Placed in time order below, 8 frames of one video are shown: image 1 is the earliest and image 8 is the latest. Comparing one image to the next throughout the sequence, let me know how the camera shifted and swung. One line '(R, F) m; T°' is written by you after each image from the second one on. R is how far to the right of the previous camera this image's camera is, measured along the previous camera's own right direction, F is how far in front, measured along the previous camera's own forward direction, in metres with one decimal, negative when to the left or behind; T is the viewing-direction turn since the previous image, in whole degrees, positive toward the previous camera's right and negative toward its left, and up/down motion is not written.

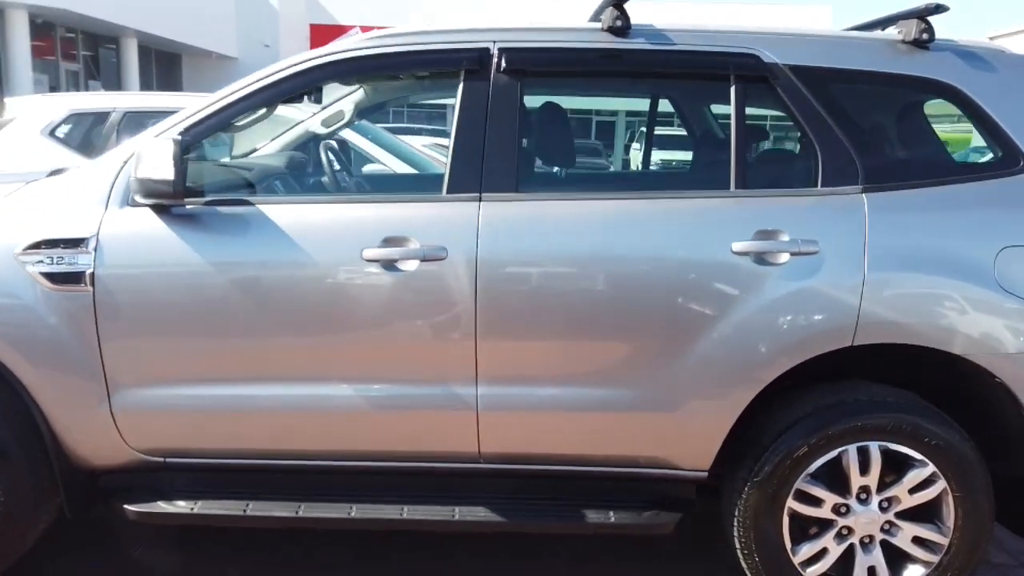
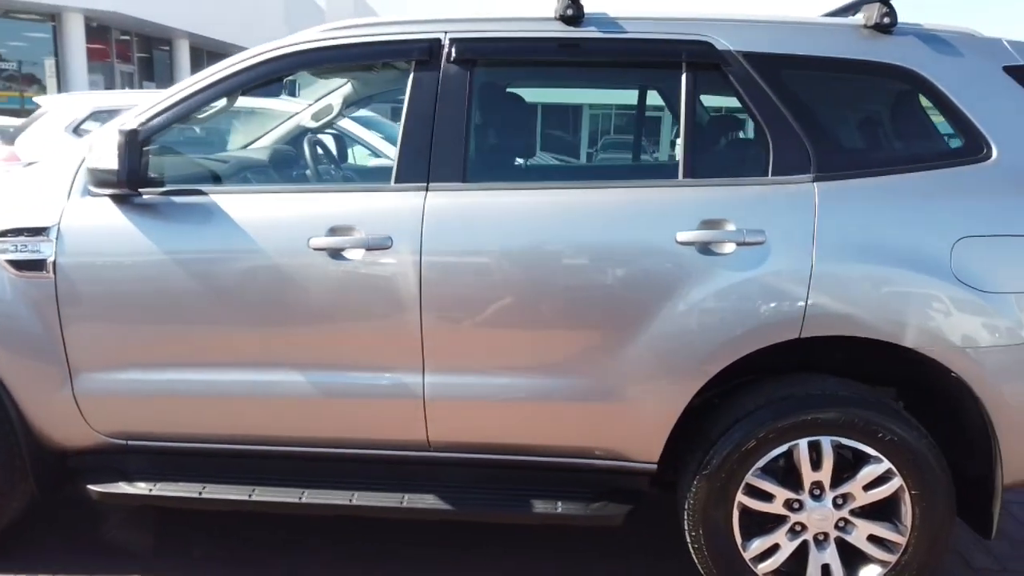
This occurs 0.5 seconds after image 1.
(+0.4, 0.0) m; -4°
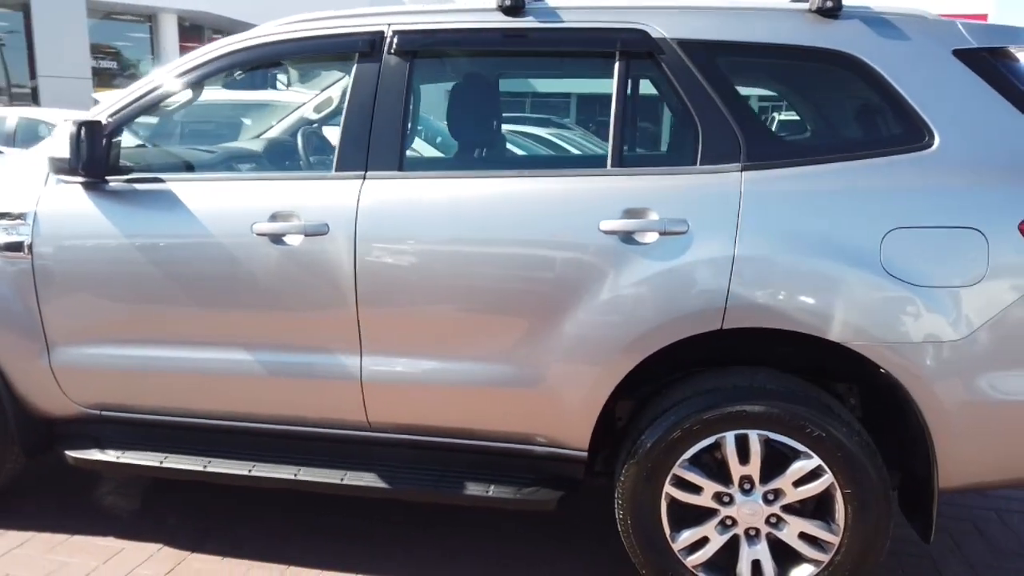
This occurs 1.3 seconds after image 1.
(+0.6, 0.0) m; -6°
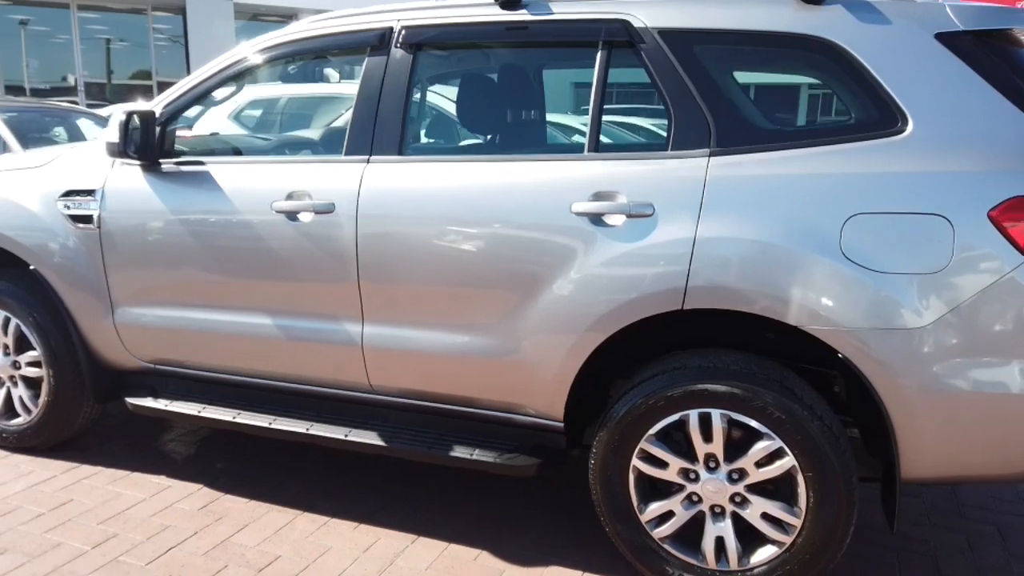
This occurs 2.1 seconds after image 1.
(+0.6, -0.1) m; -9°
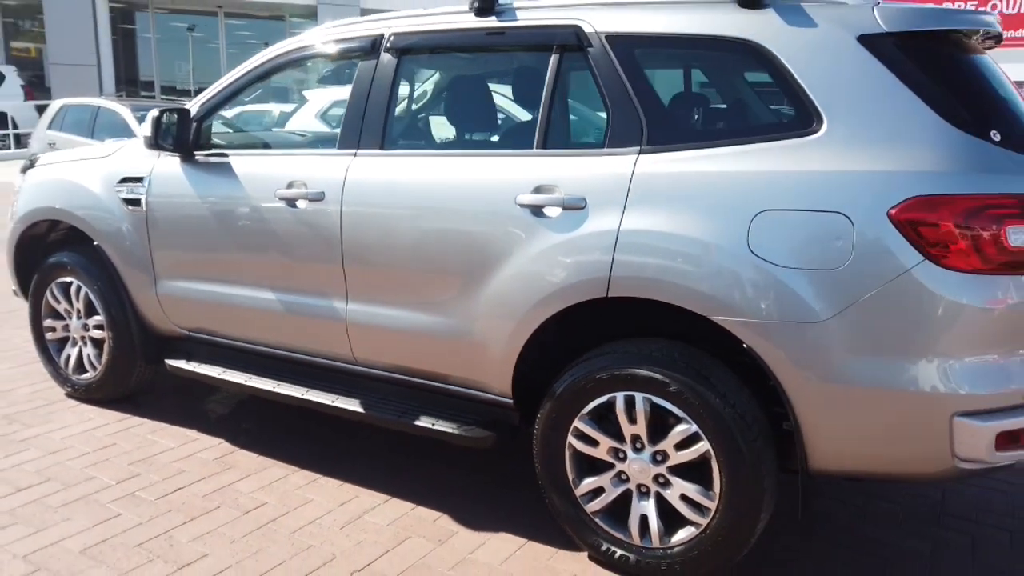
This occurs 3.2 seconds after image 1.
(+0.7, -0.2) m; -9°
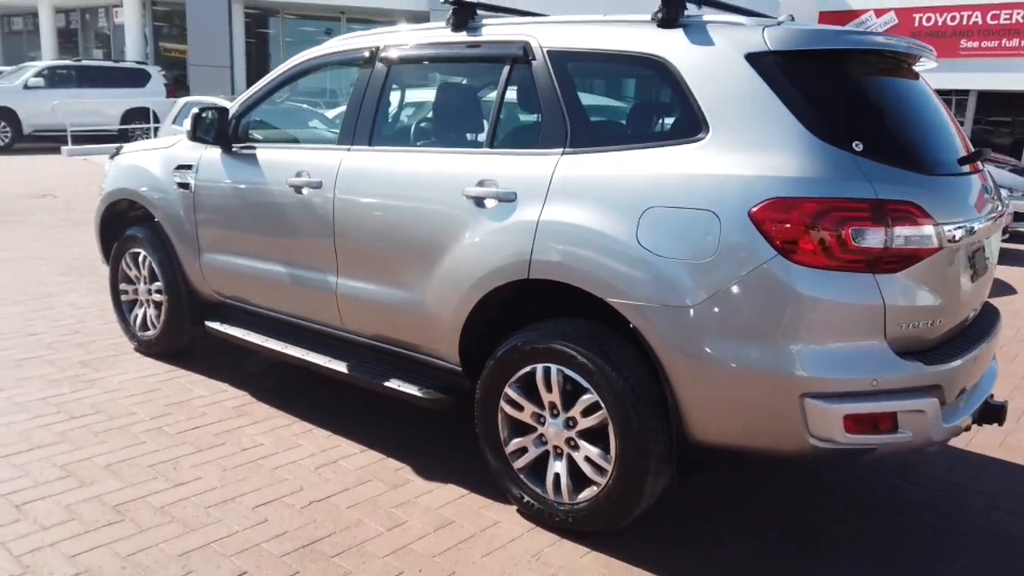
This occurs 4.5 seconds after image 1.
(+0.8, -0.4) m; -8°
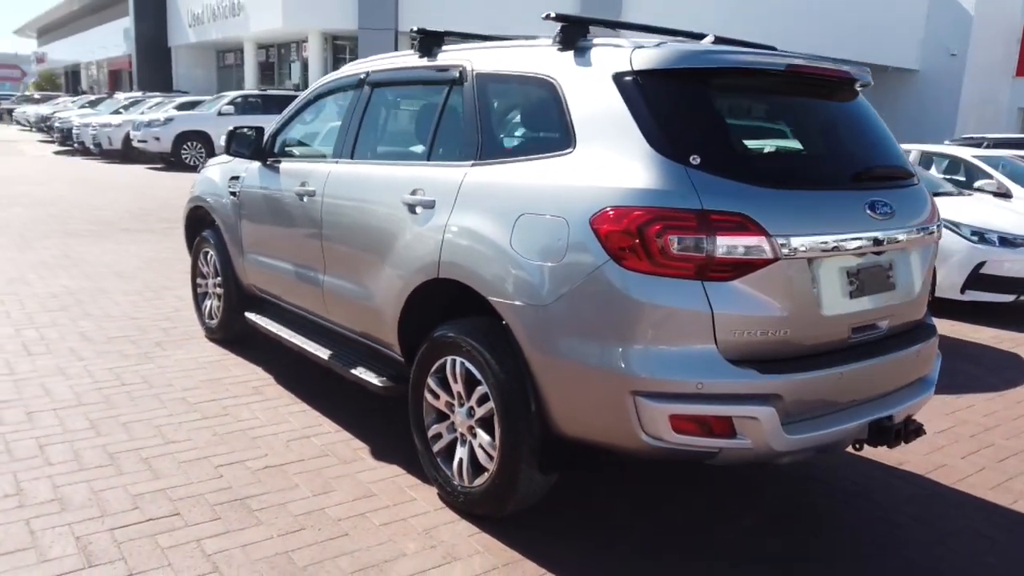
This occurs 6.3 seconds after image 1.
(+1.2, -0.2) m; -13°
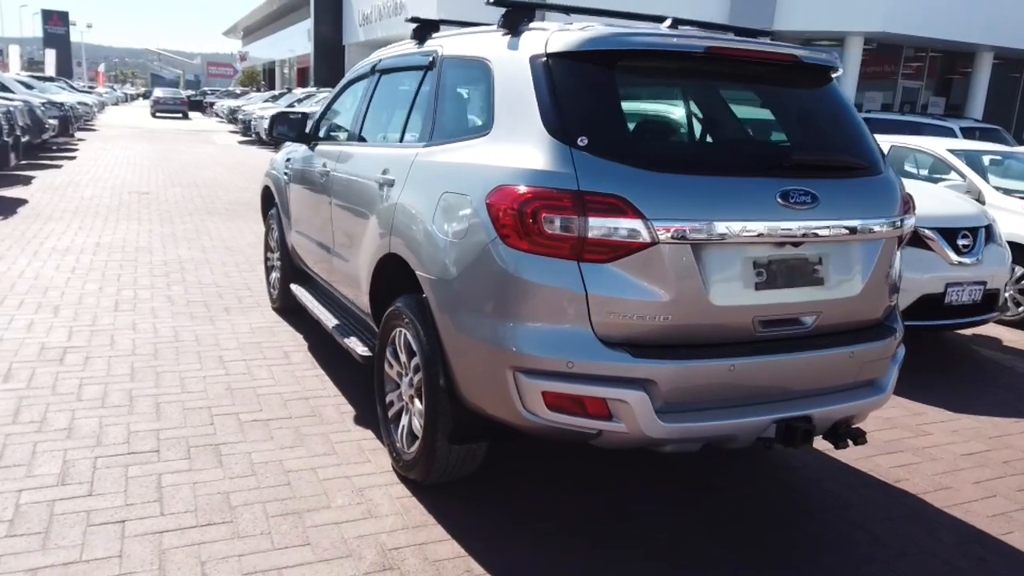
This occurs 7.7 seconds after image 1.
(+1.1, 0.0) m; -12°
